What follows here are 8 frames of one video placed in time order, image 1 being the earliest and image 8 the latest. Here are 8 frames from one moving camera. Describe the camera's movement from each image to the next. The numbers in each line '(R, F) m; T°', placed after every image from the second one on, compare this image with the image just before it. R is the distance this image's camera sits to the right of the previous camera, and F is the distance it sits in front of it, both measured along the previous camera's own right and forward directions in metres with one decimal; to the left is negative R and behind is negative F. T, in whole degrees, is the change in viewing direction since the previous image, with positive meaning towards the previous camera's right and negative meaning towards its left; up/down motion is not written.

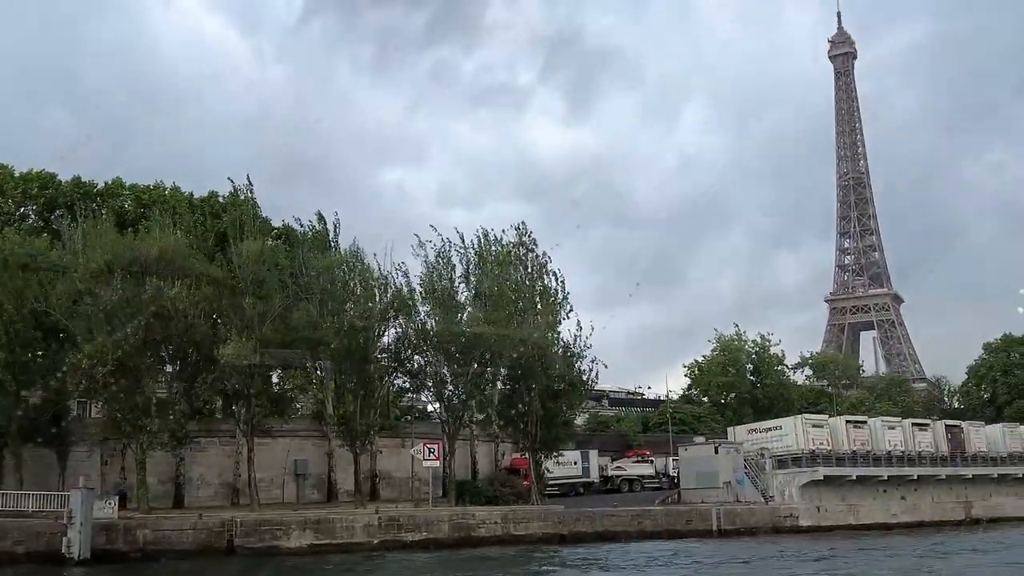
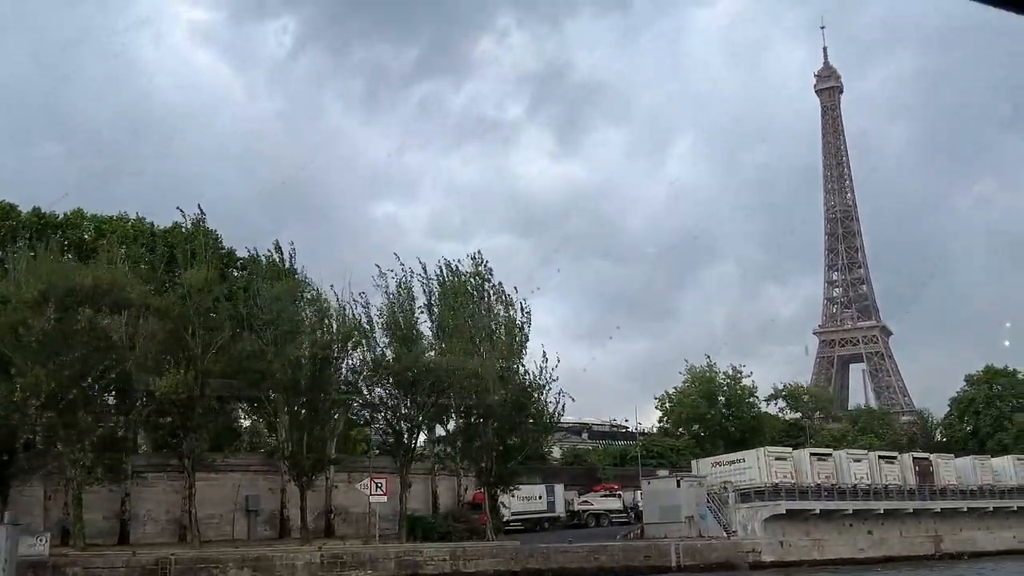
(+1.8, +0.7) m; 0°
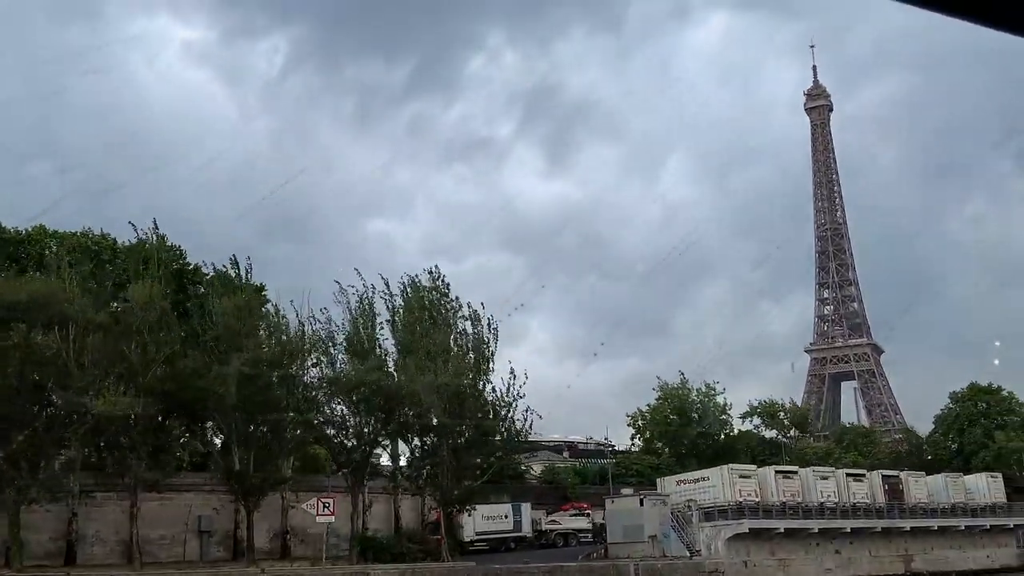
(+1.8, +0.7) m; 0°
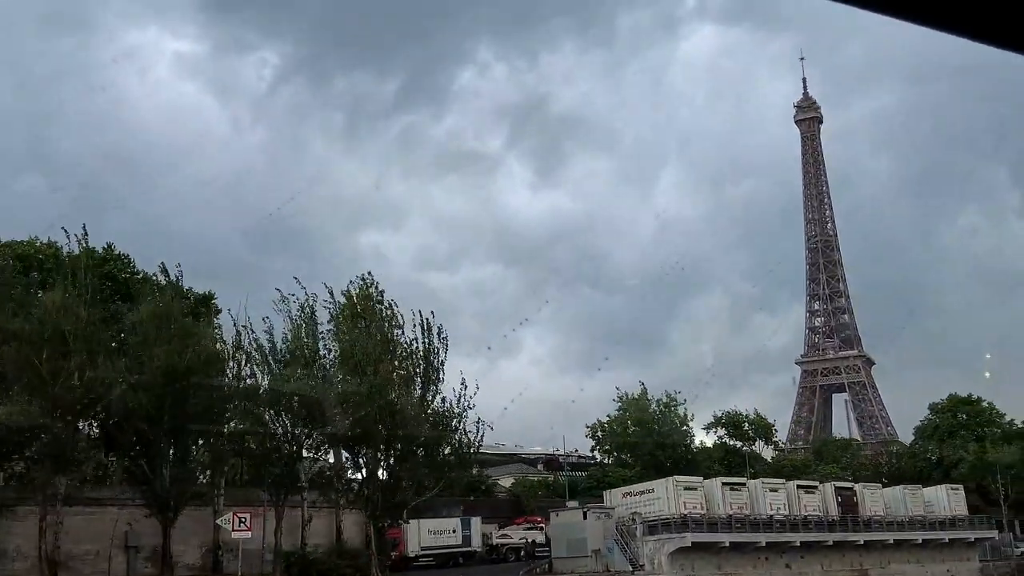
(+2.8, +1.1) m; 0°
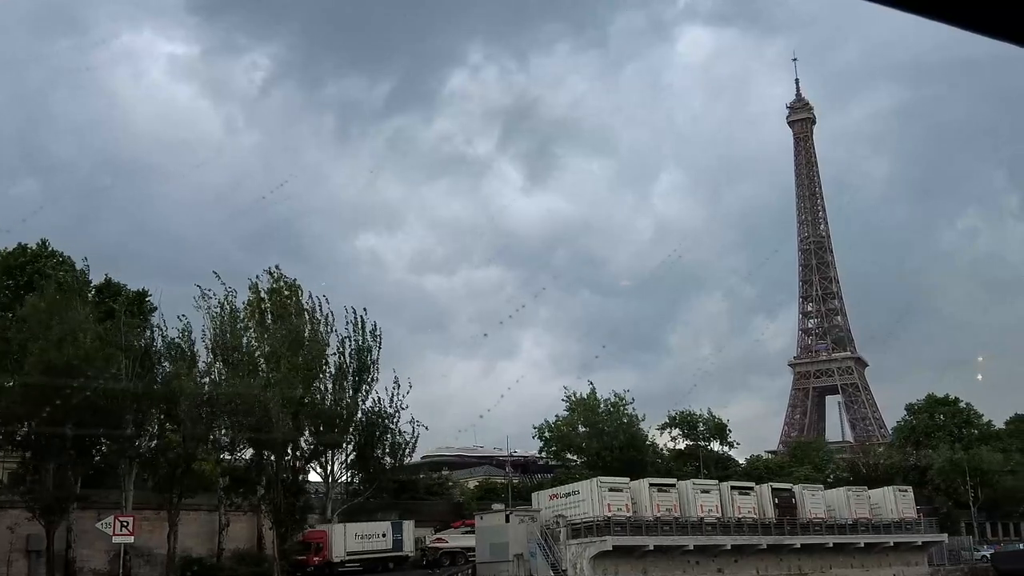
(+3.9, +1.6) m; 0°
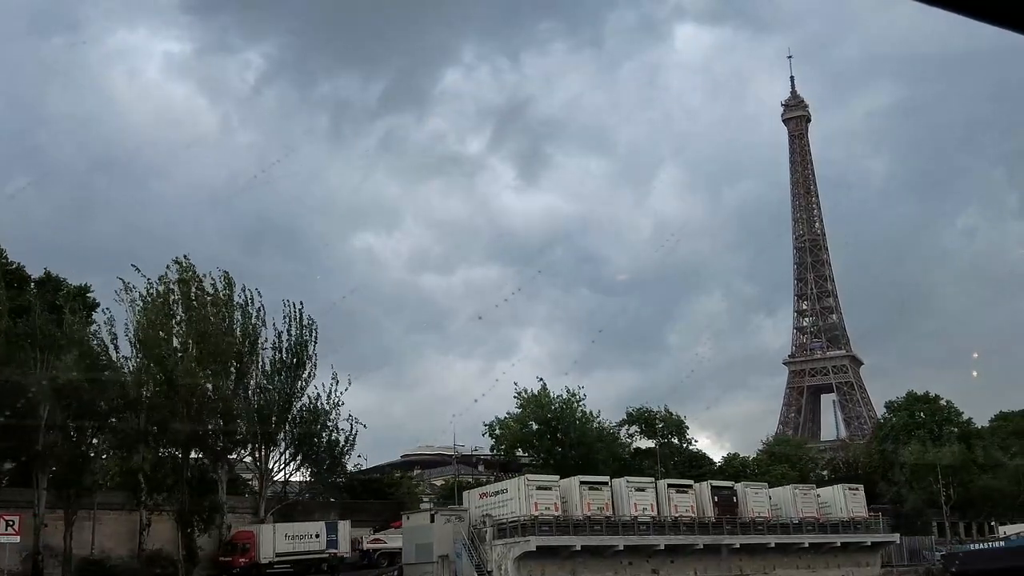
(+3.5, +1.5) m; 0°
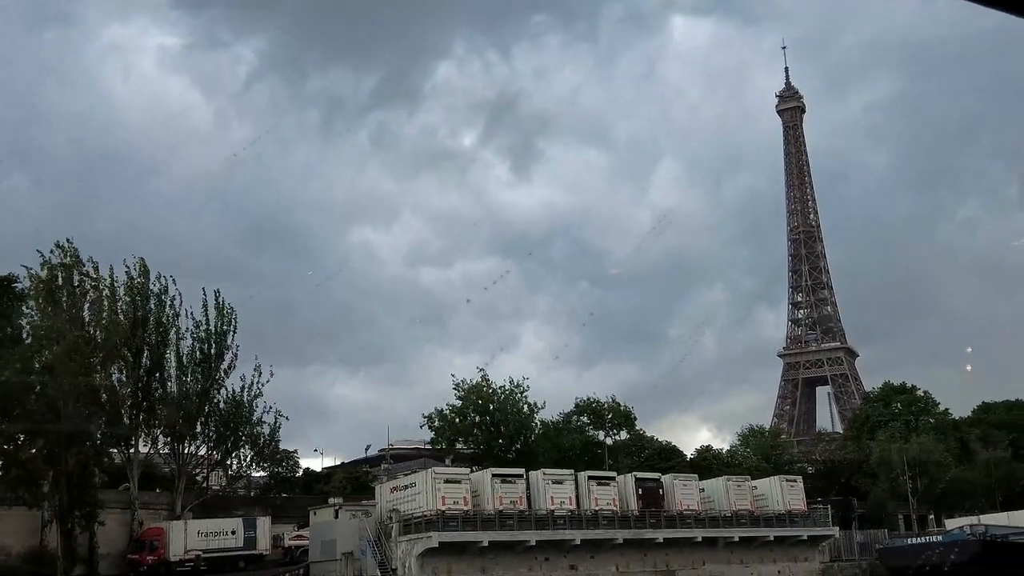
(+4.2, +1.9) m; 0°
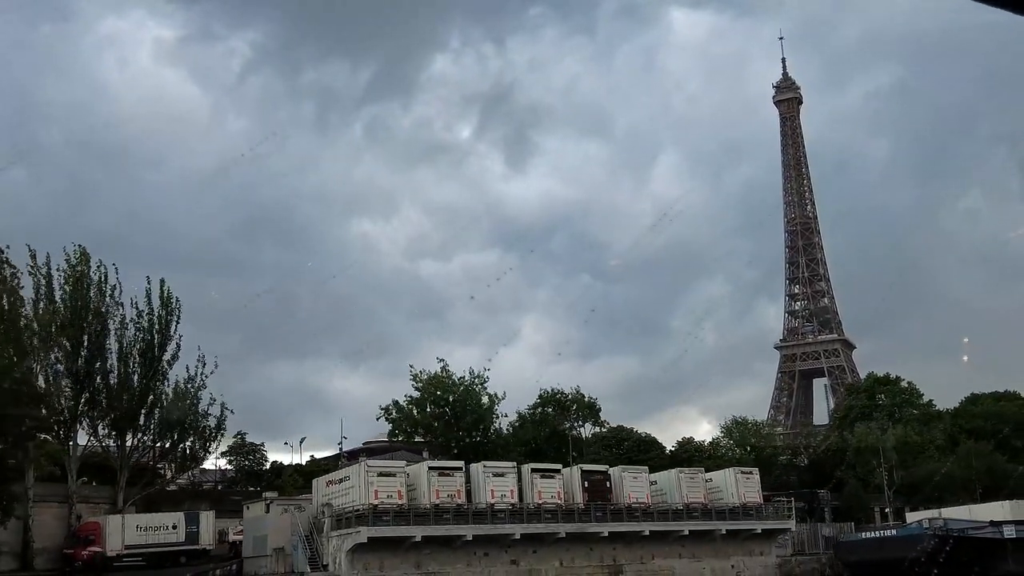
(+2.8, +1.3) m; 0°
